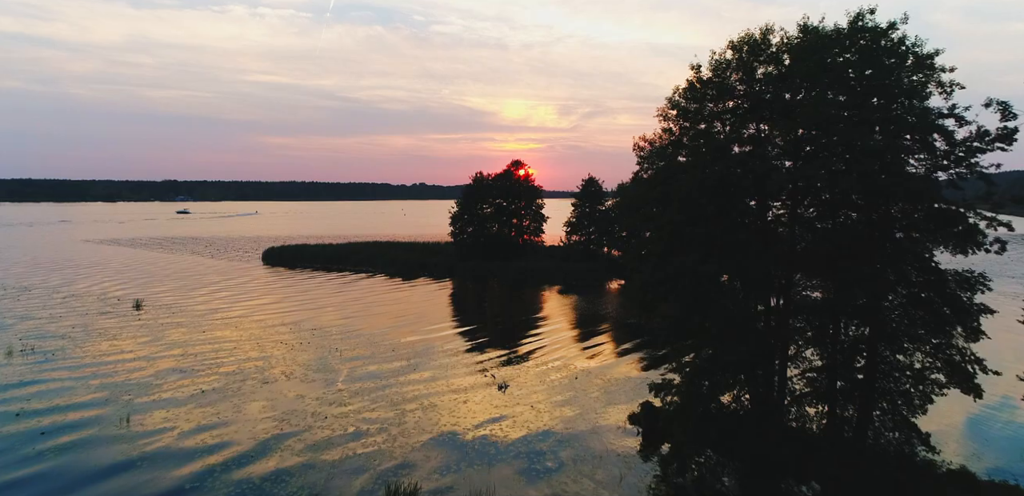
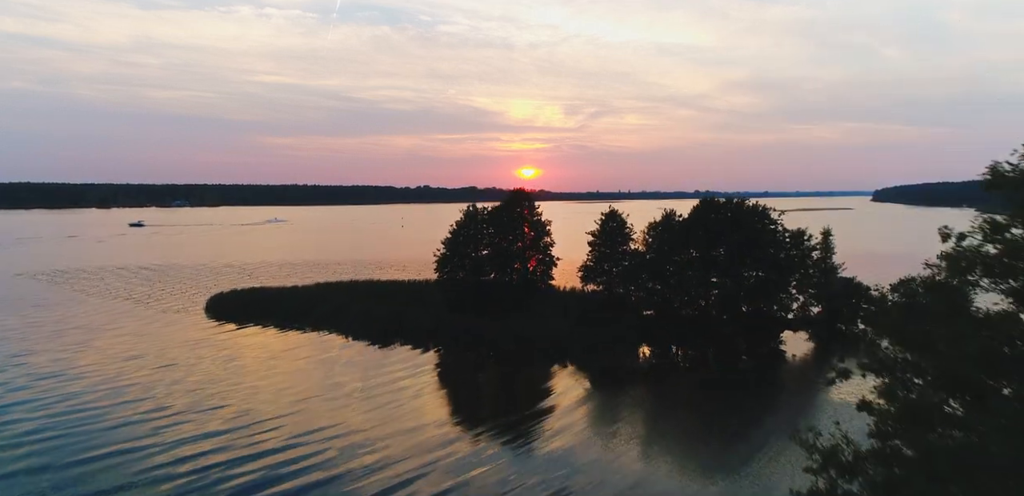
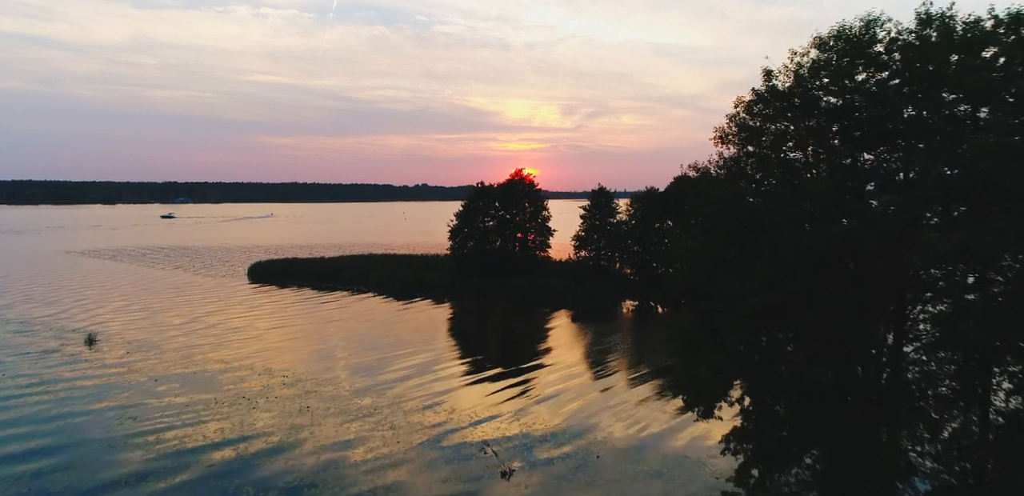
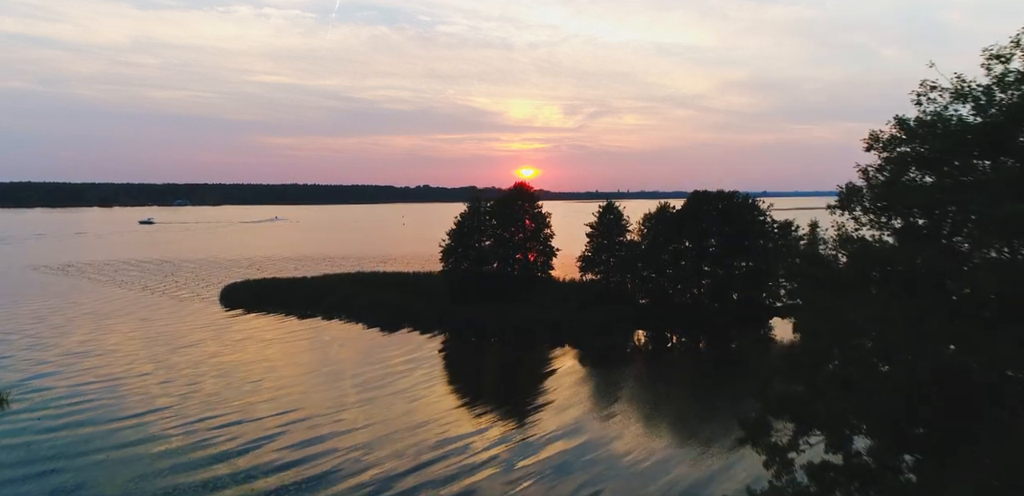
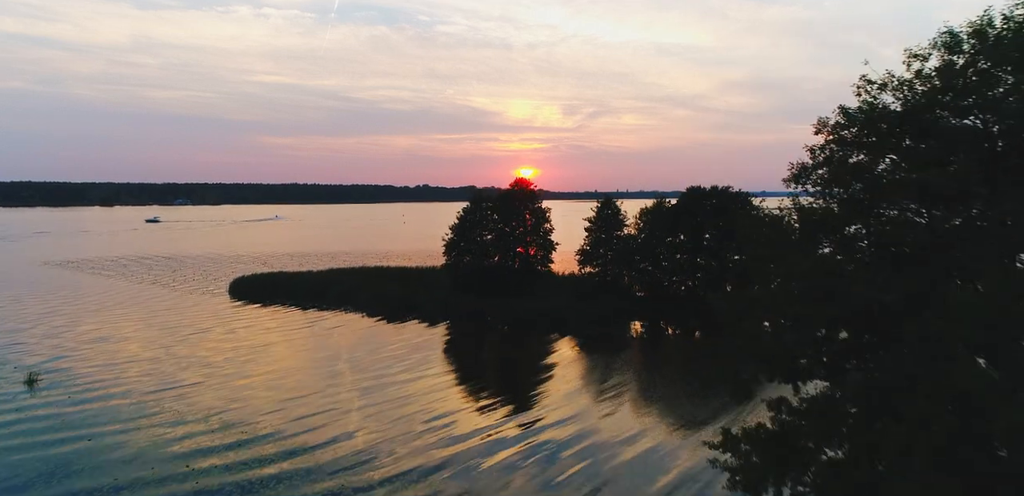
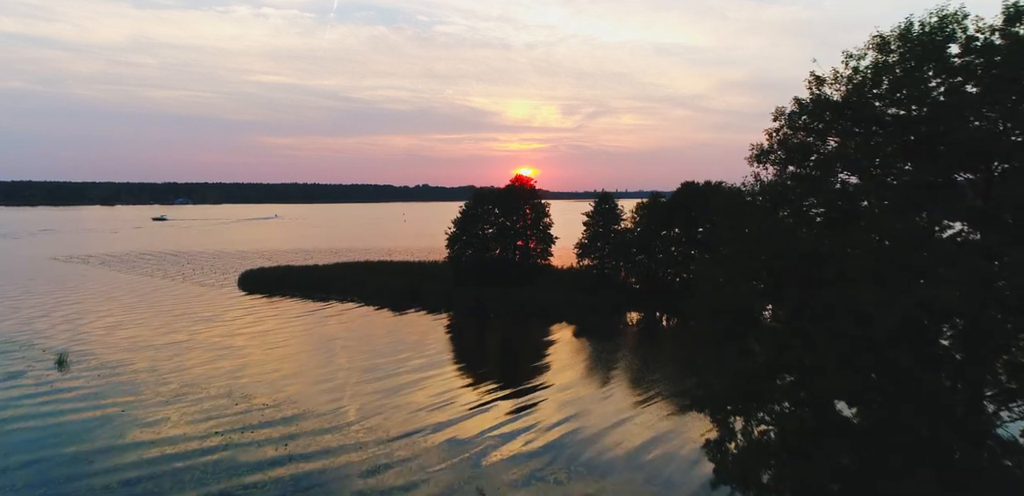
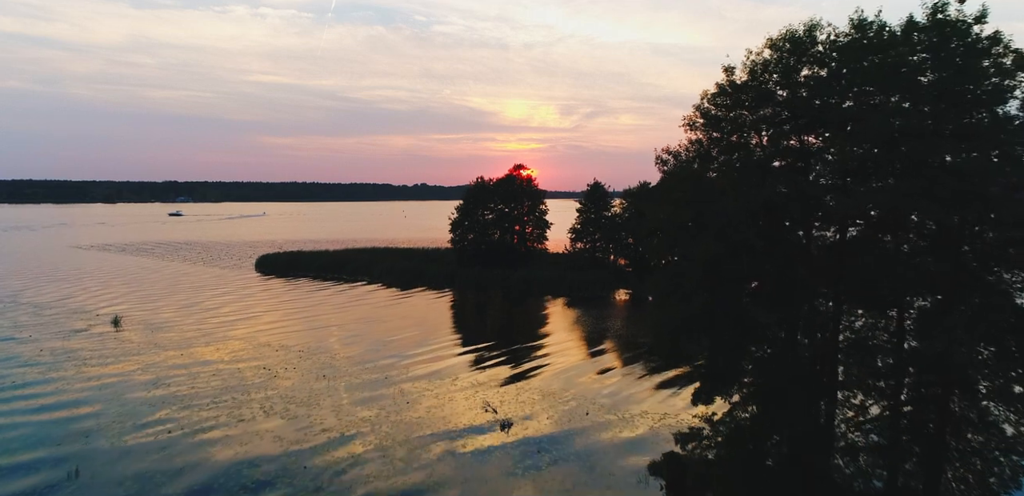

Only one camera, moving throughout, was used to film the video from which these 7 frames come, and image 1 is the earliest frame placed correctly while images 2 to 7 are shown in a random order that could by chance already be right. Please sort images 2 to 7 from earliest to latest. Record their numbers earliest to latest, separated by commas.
7, 3, 6, 5, 4, 2
